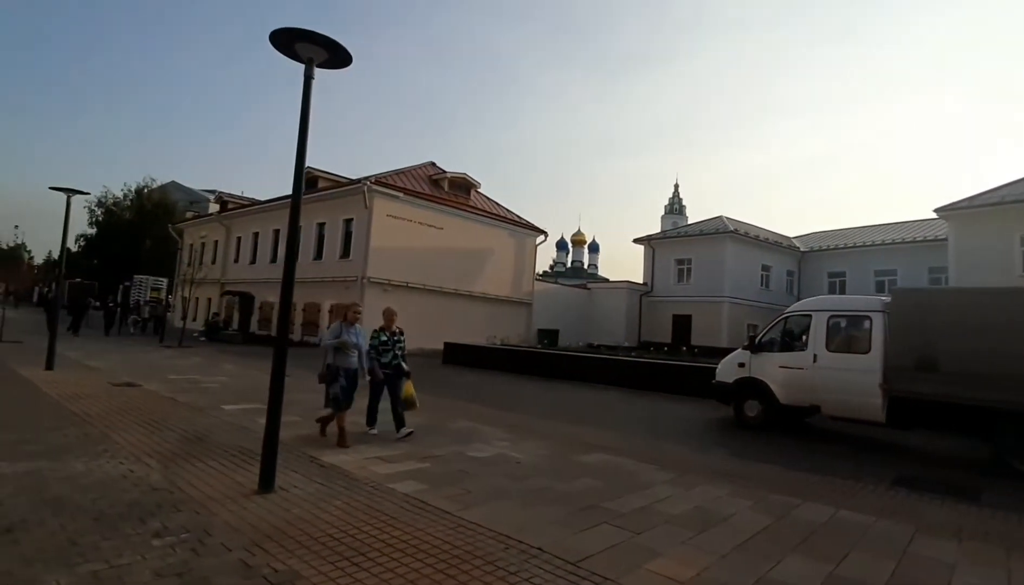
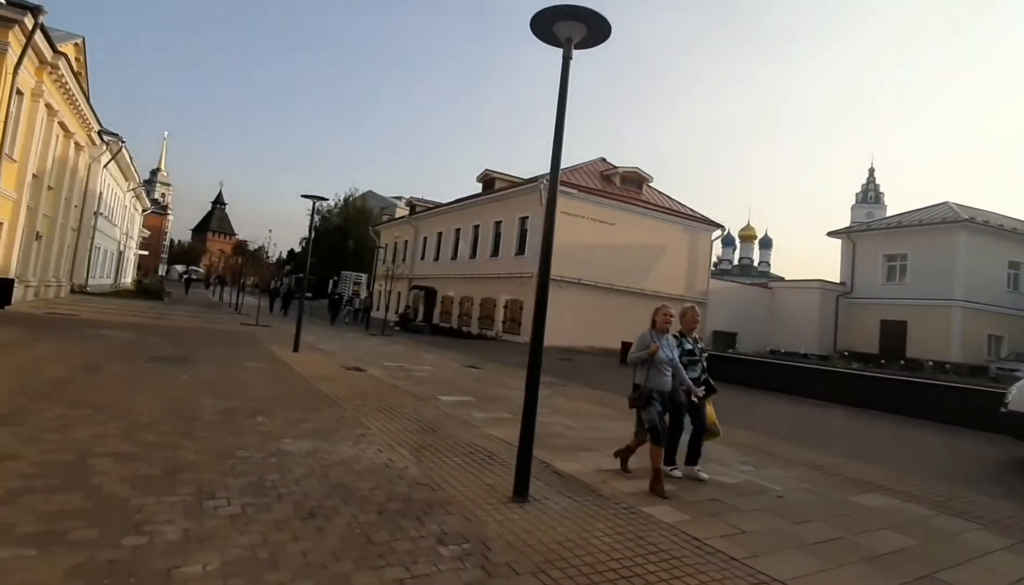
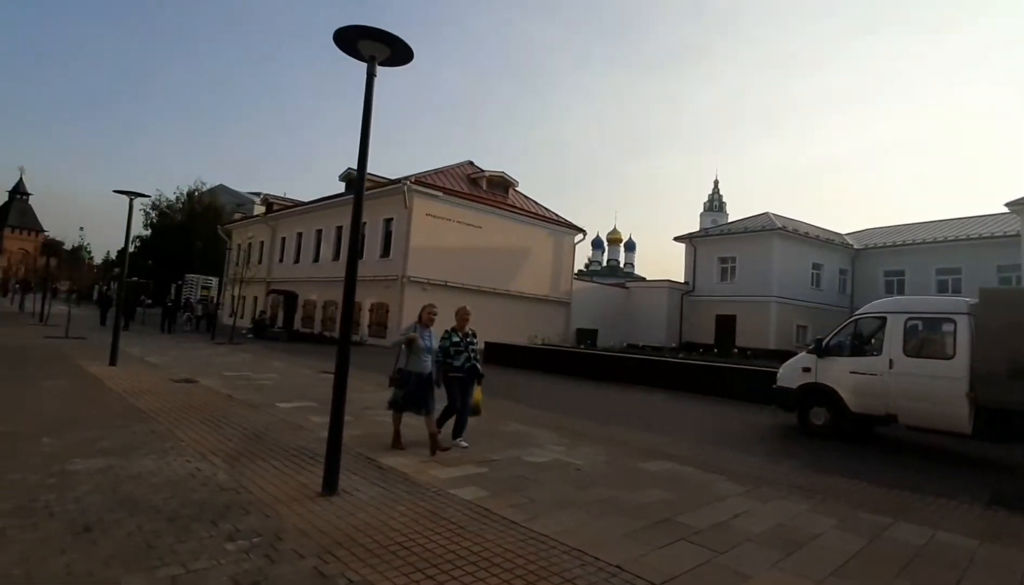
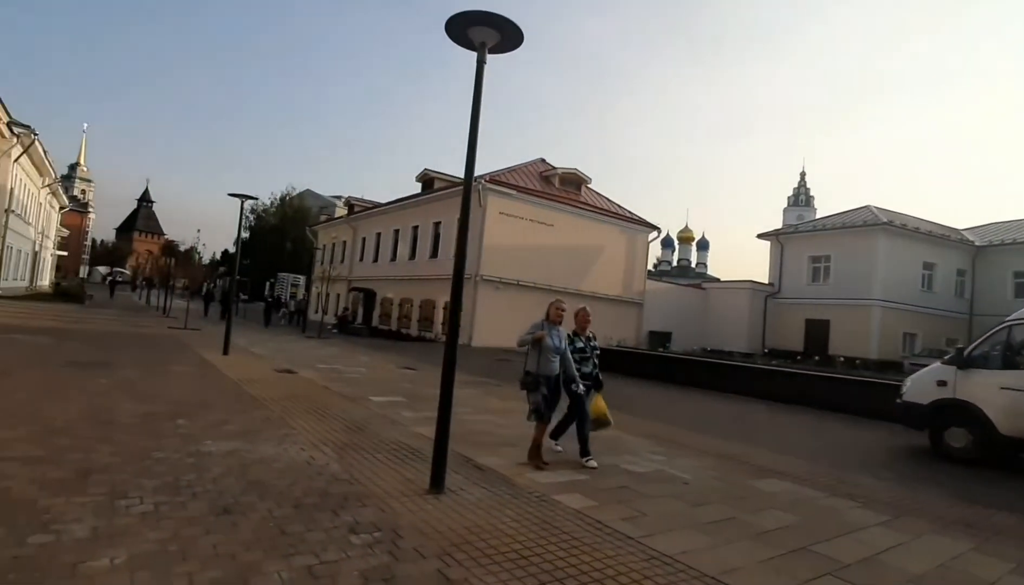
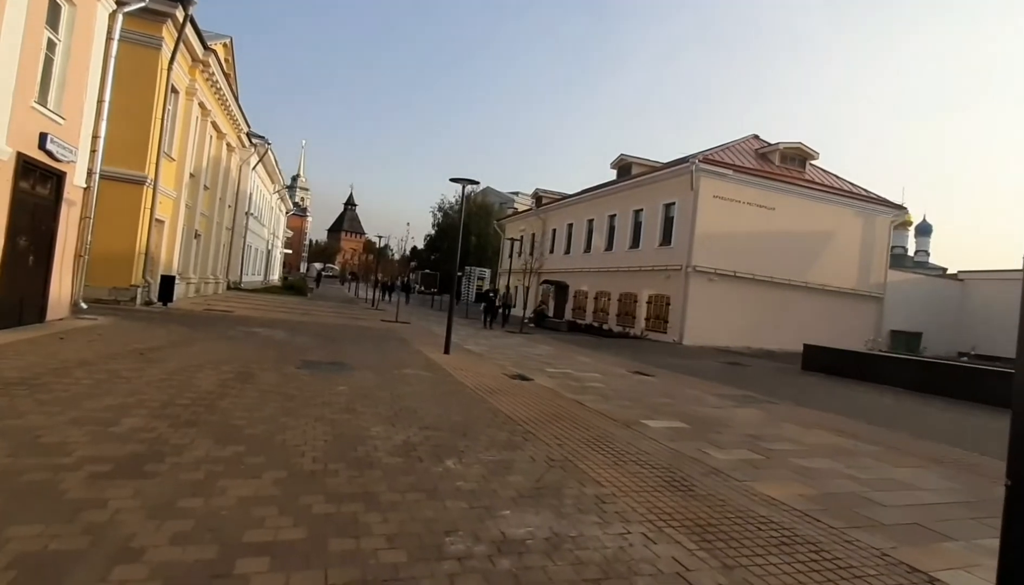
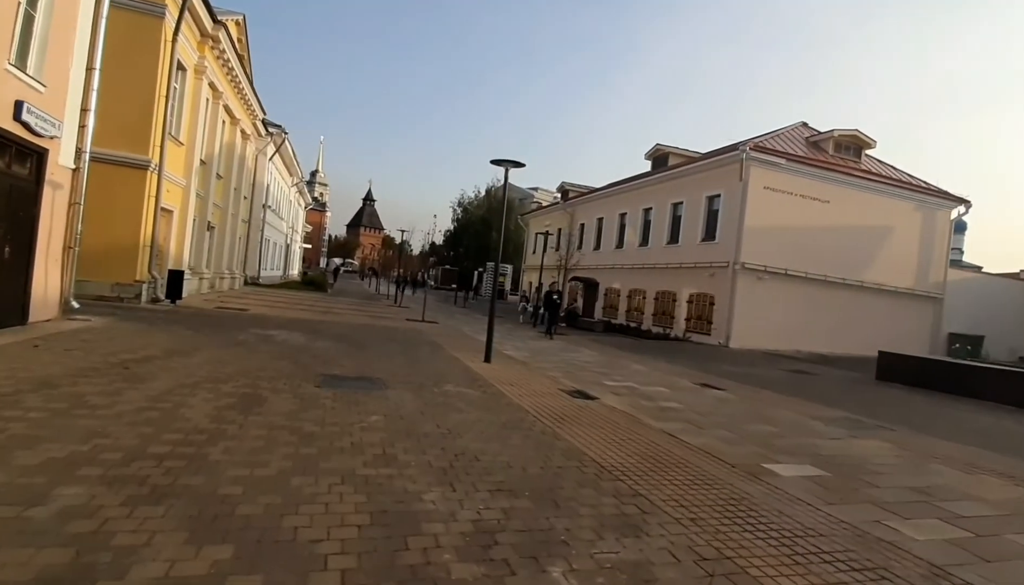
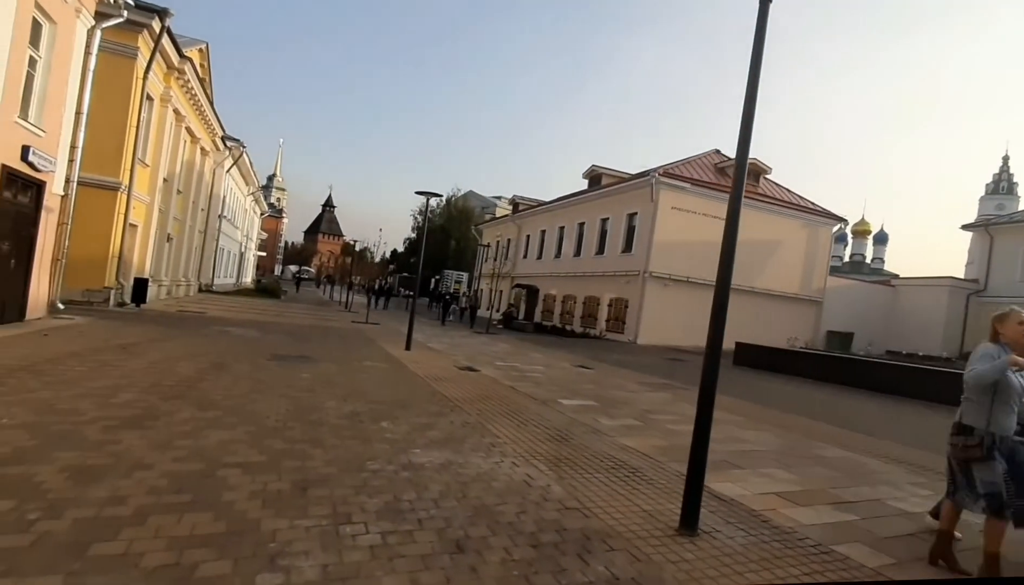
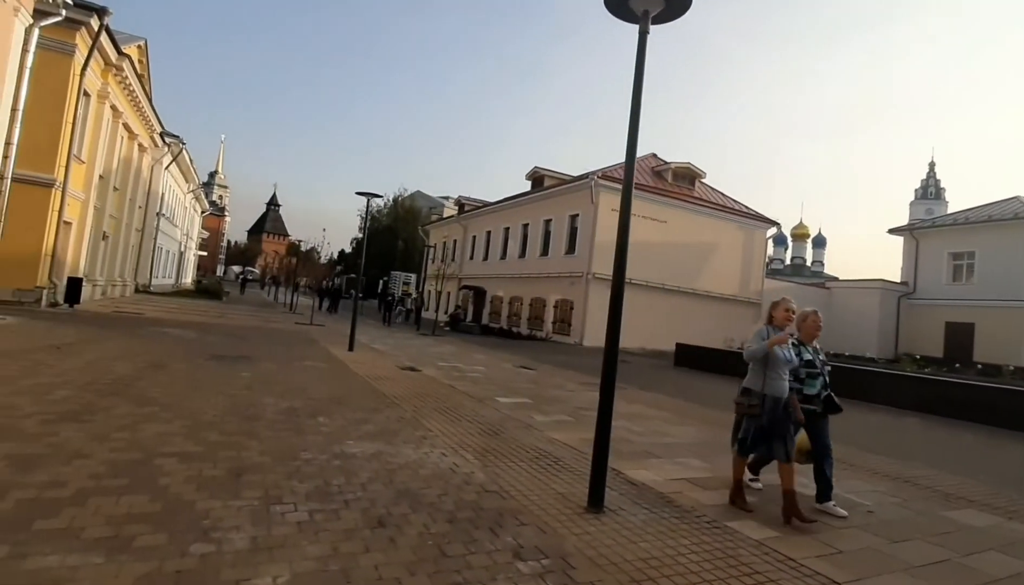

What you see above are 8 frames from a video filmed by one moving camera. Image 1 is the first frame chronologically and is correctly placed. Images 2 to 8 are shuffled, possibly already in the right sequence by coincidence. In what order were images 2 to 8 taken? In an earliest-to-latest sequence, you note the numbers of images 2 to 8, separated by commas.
3, 4, 2, 8, 7, 5, 6
